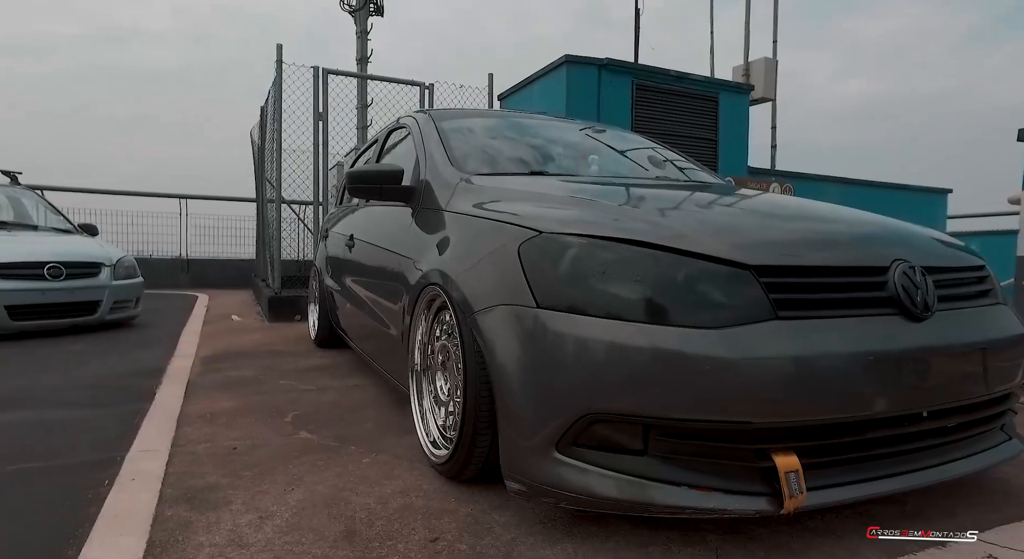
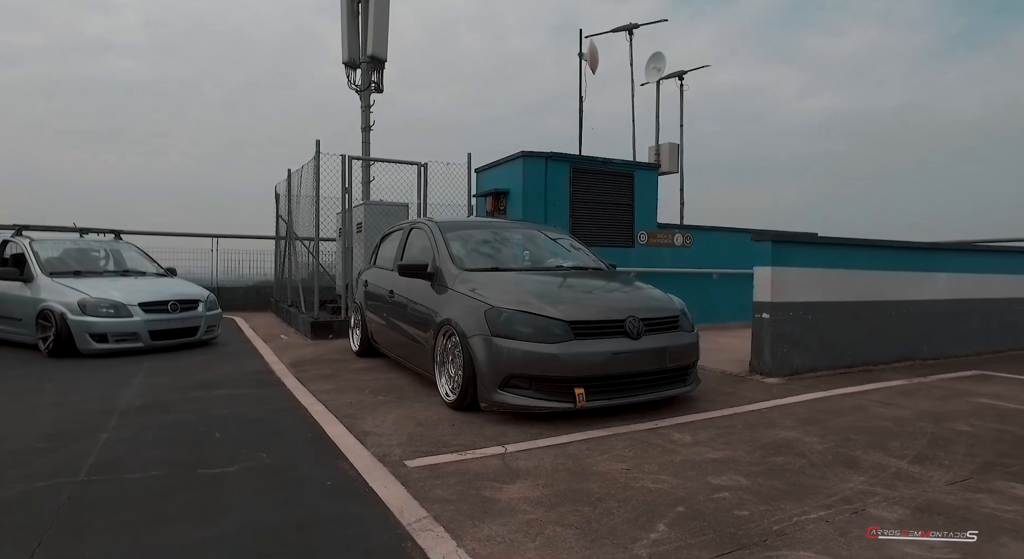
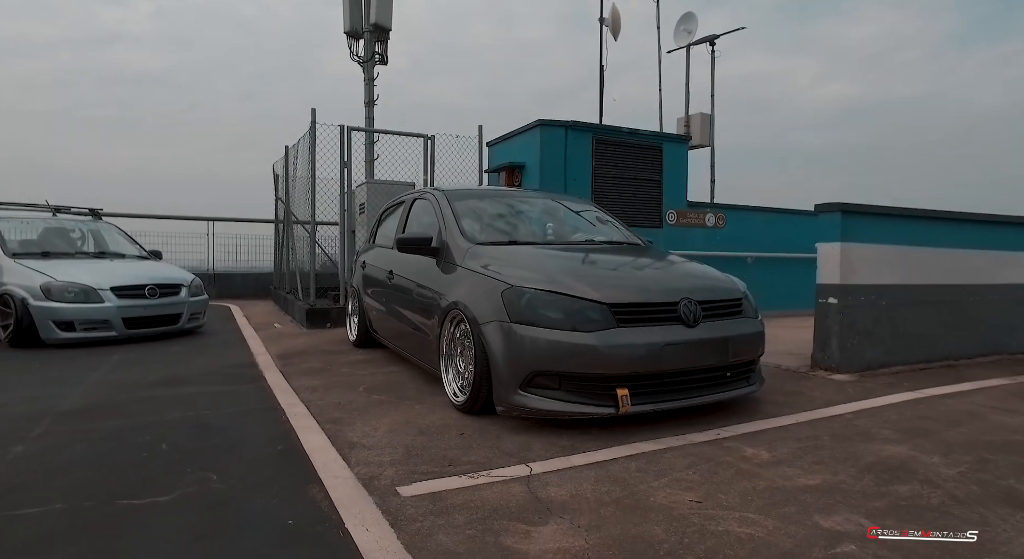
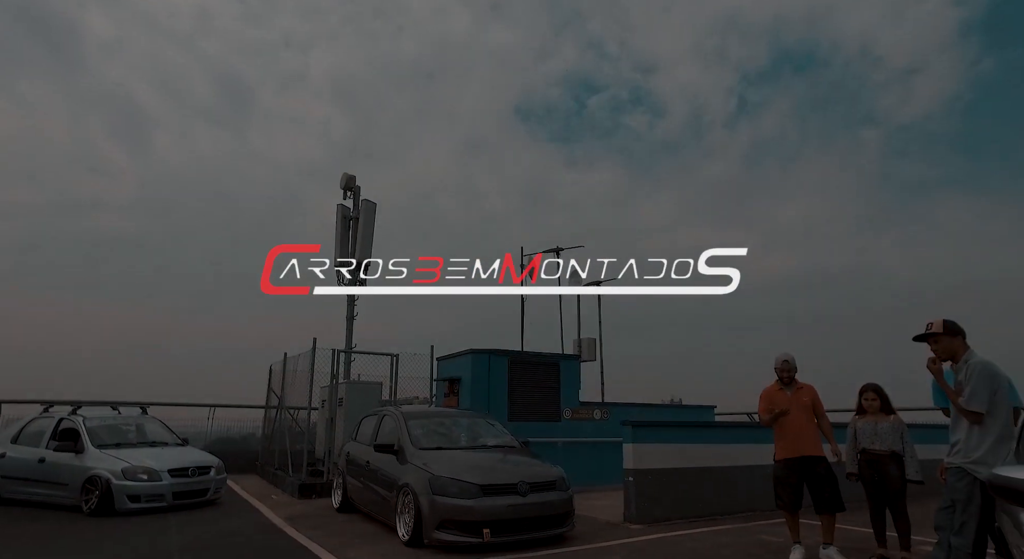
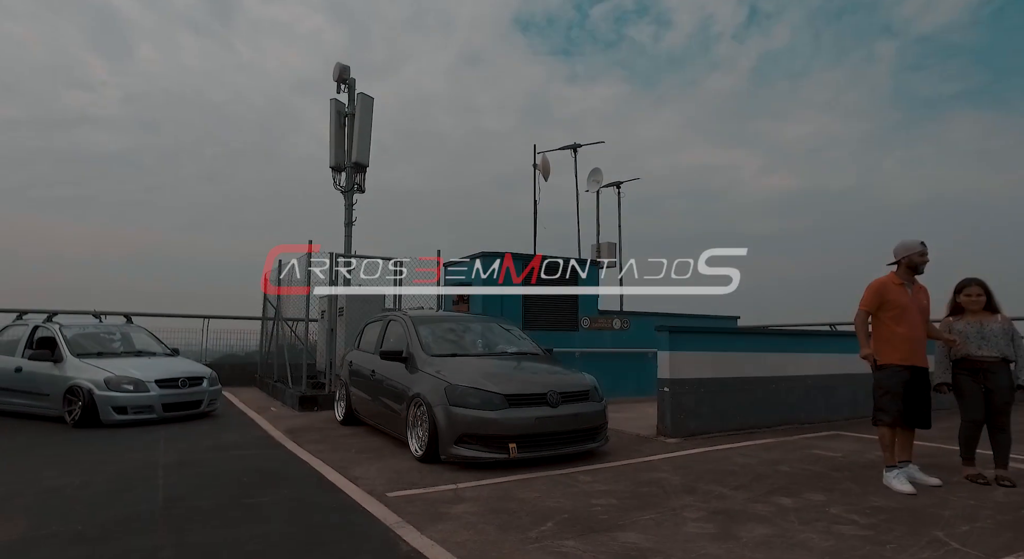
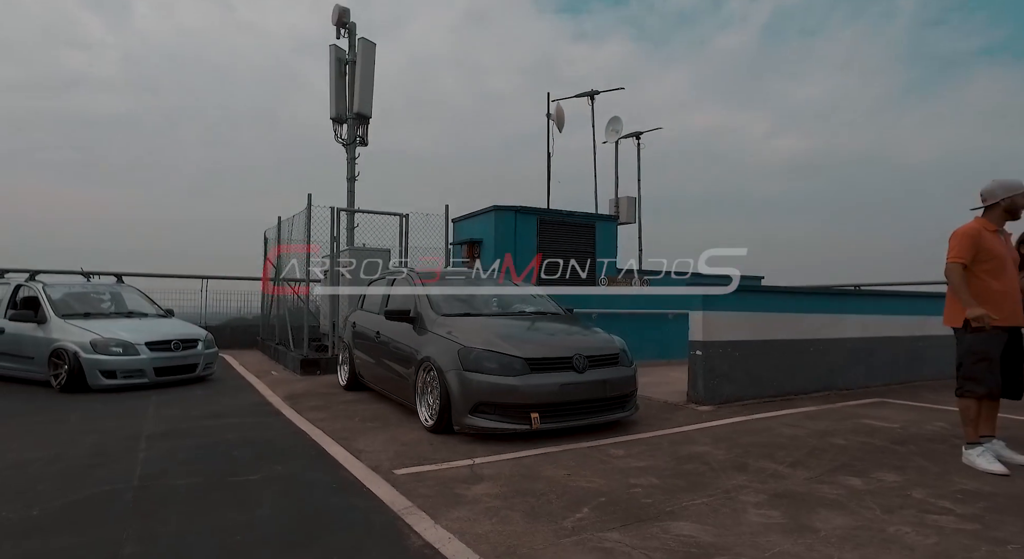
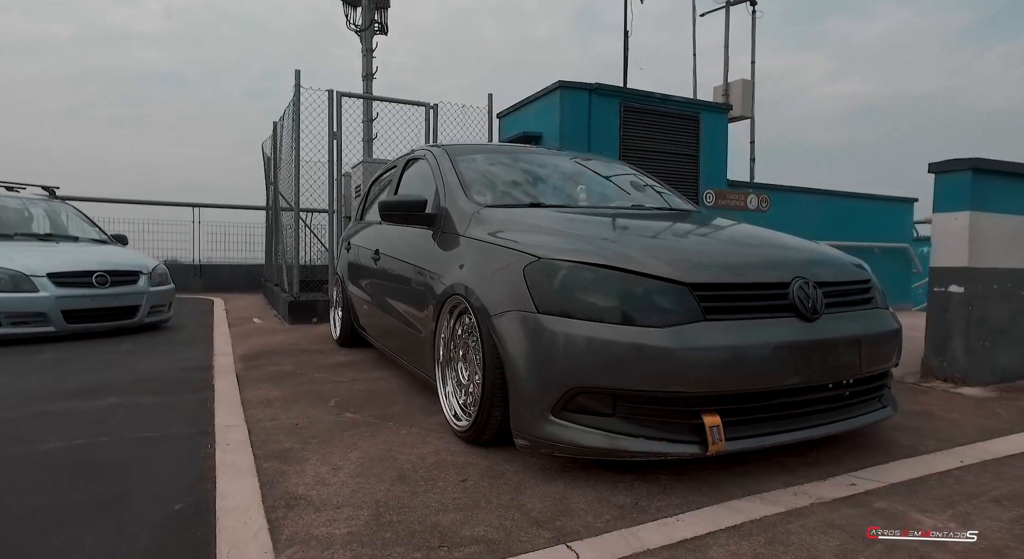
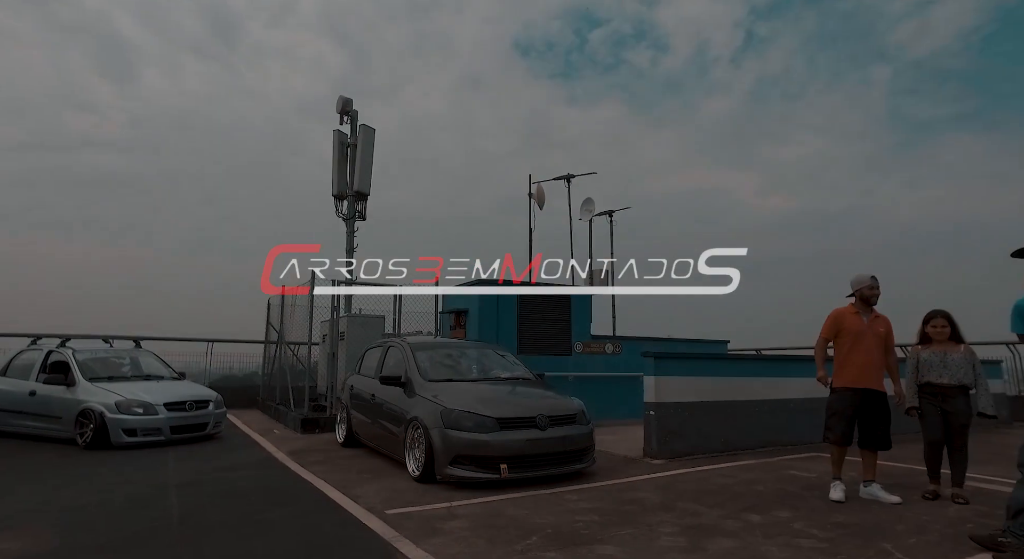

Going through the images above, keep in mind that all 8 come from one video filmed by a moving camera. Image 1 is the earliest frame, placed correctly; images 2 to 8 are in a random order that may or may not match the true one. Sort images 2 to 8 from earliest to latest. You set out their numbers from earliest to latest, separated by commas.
7, 3, 2, 6, 5, 8, 4
